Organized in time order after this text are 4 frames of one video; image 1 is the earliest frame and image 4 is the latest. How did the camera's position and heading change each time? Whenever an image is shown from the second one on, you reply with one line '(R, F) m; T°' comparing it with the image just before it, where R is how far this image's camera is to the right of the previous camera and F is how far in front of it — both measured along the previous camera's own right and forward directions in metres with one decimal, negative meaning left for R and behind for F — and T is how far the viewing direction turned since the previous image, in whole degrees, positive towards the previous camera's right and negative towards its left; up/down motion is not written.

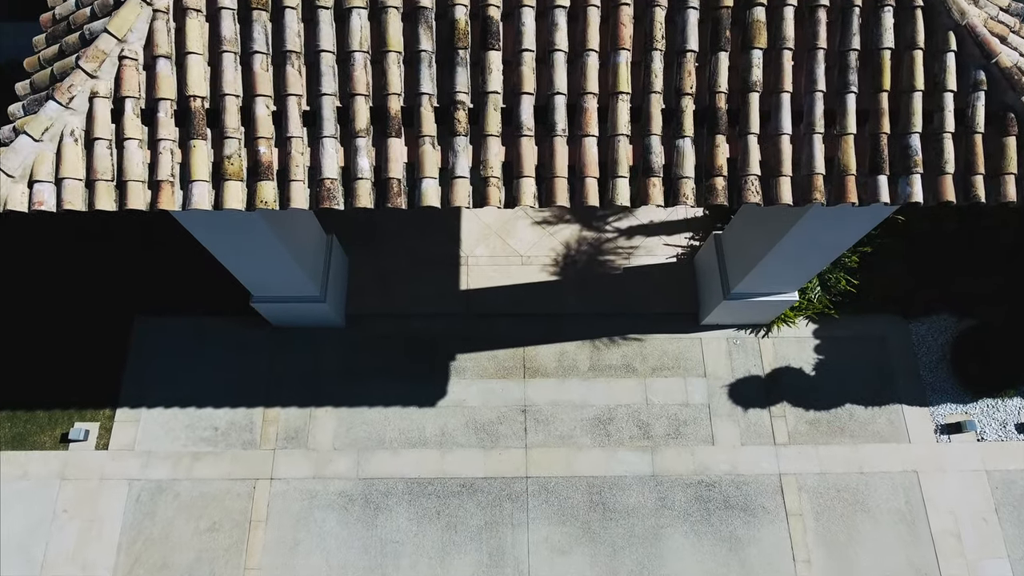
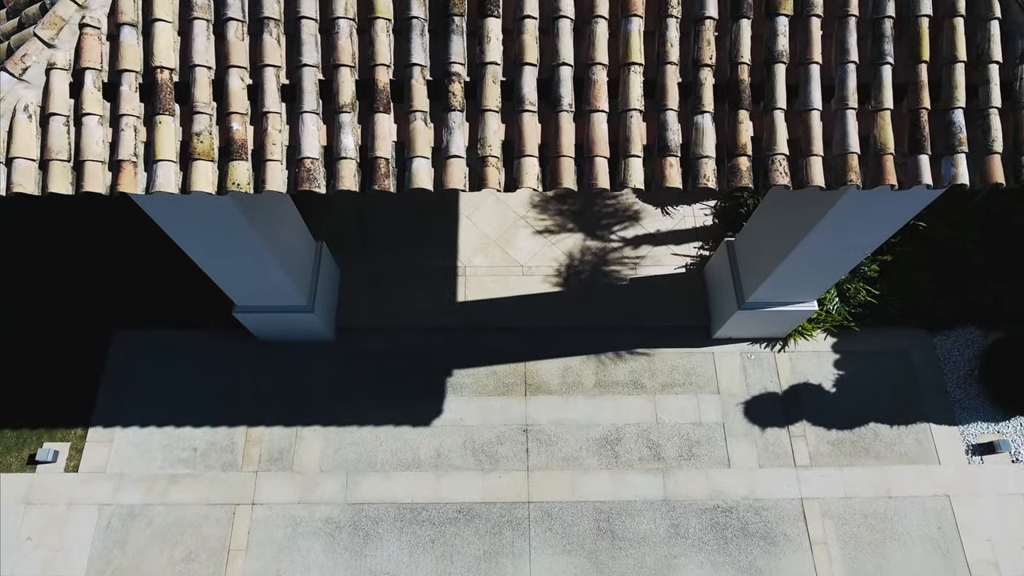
(0.0, +0.5) m; 0°
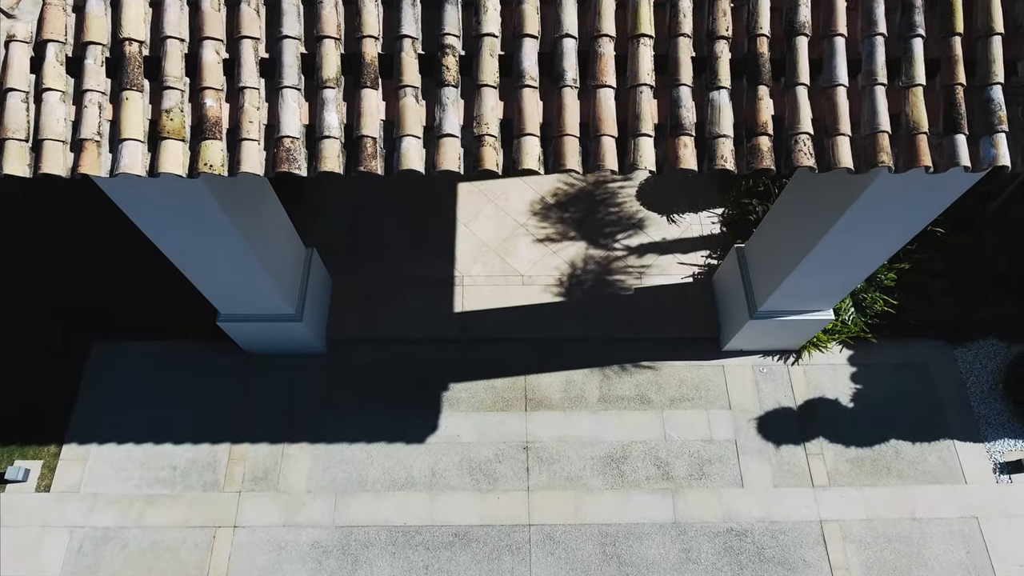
(0.0, +0.4) m; 0°
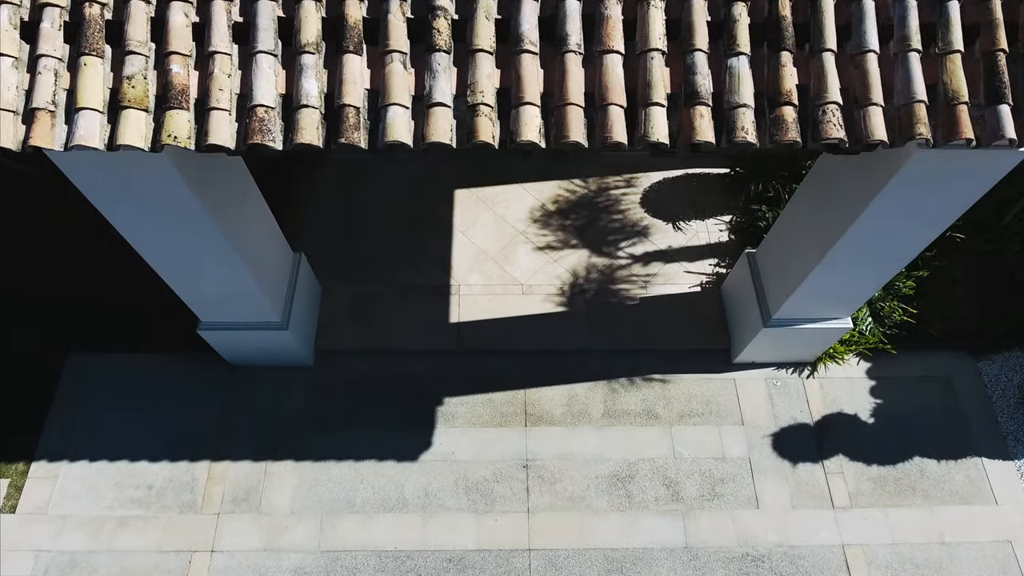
(0.0, +0.4) m; 0°
